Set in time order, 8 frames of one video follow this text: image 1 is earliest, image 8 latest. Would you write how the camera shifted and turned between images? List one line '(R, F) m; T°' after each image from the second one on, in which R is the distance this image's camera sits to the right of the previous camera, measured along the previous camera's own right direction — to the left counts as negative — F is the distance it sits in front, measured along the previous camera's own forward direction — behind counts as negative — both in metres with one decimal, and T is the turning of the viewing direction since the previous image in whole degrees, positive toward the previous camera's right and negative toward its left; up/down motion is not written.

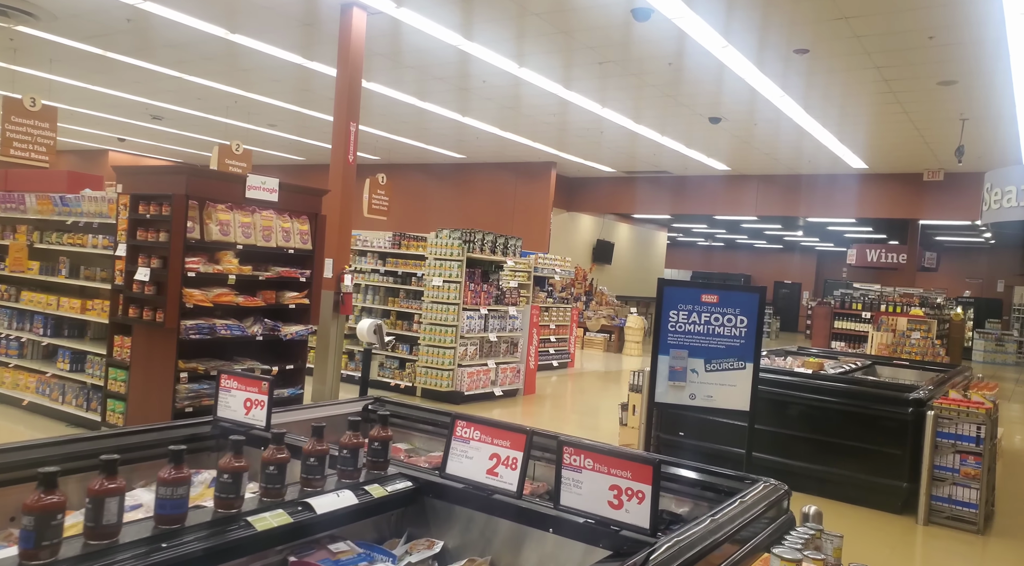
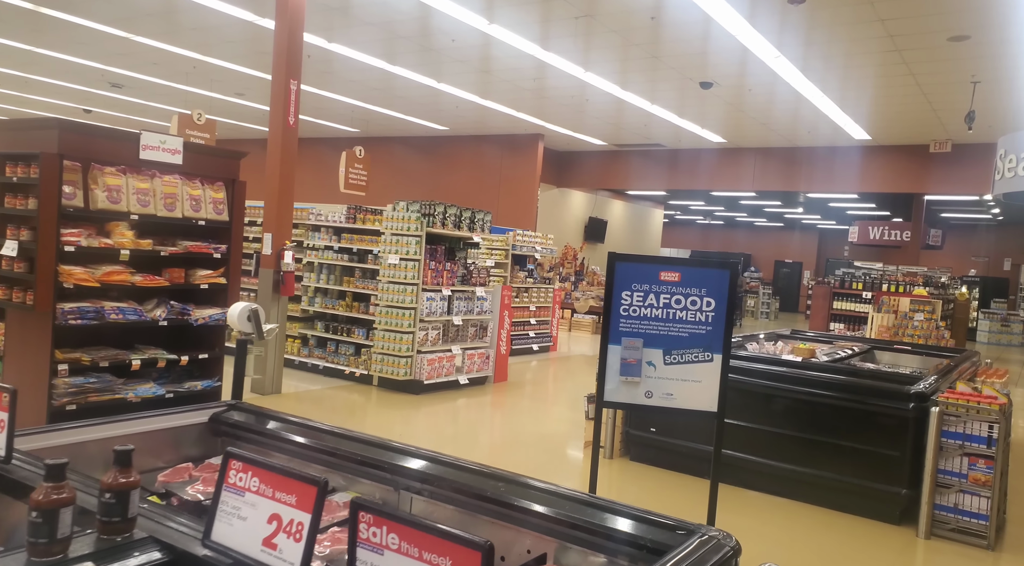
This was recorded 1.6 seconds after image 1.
(+0.4, +0.7) m; 0°
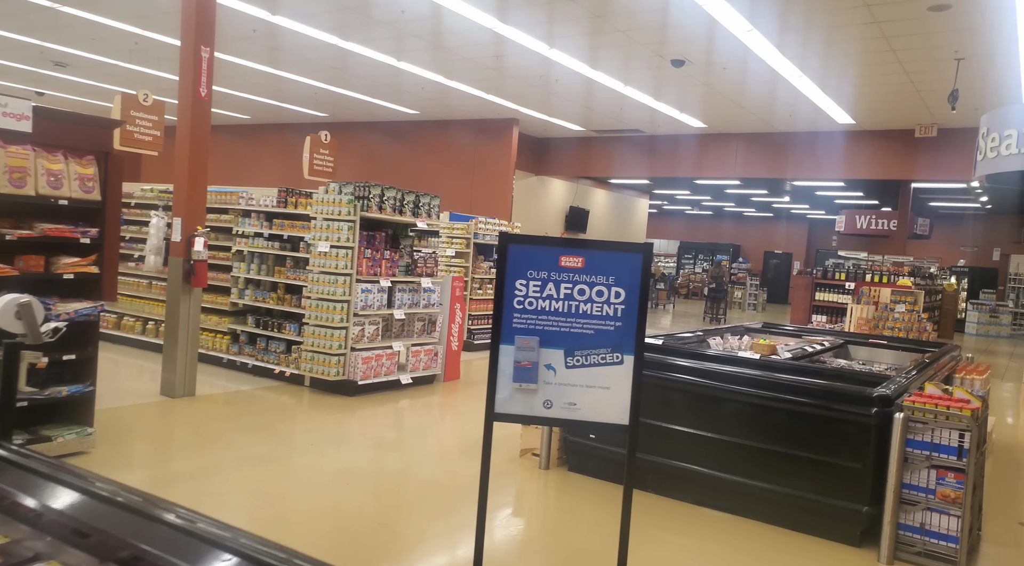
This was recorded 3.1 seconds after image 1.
(+0.5, +0.6) m; 0°
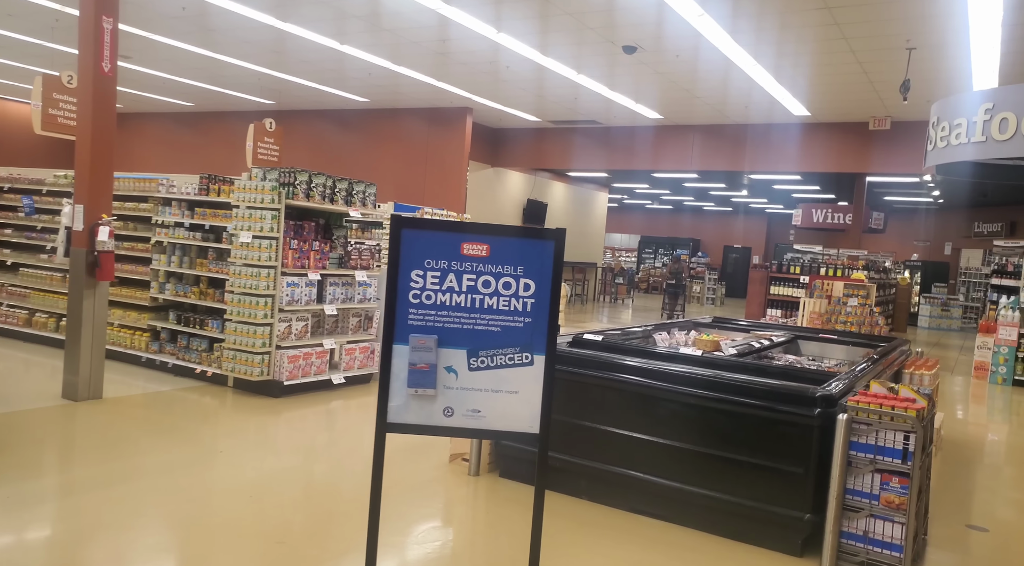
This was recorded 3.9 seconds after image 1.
(+0.2, +0.4) m; +3°
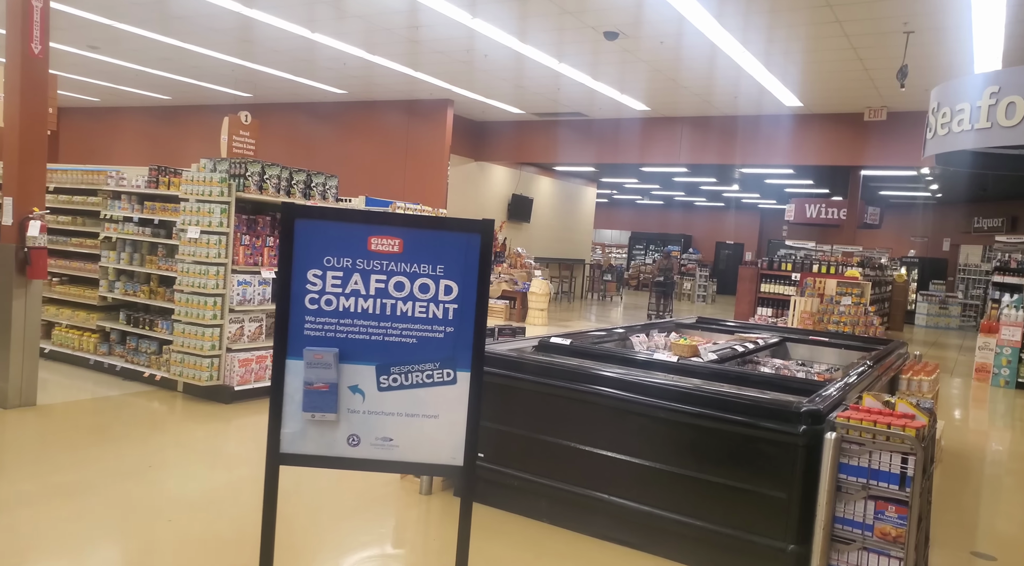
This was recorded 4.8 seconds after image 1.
(+0.2, +0.5) m; 0°
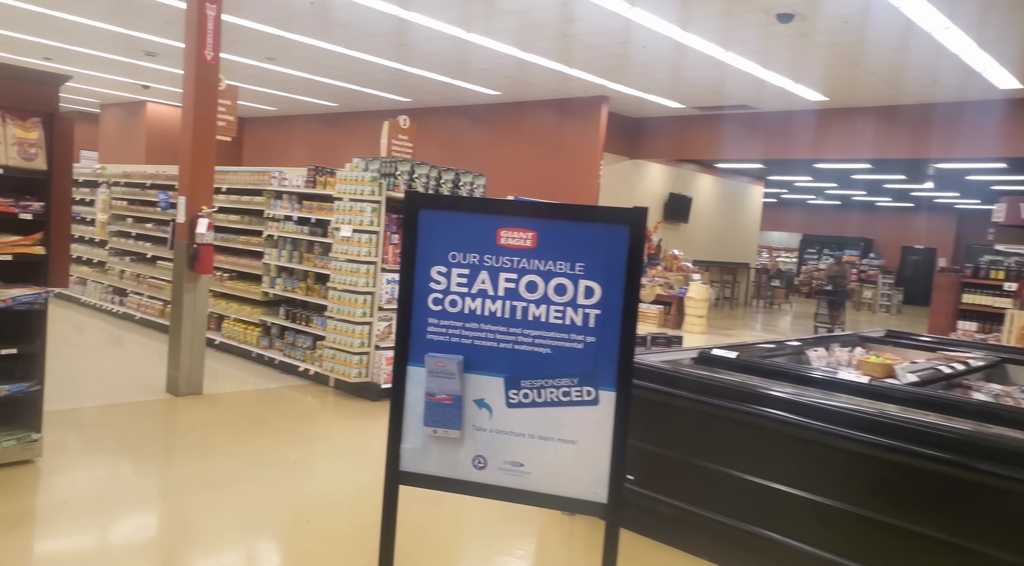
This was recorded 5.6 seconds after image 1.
(0.0, +0.3) m; -11°
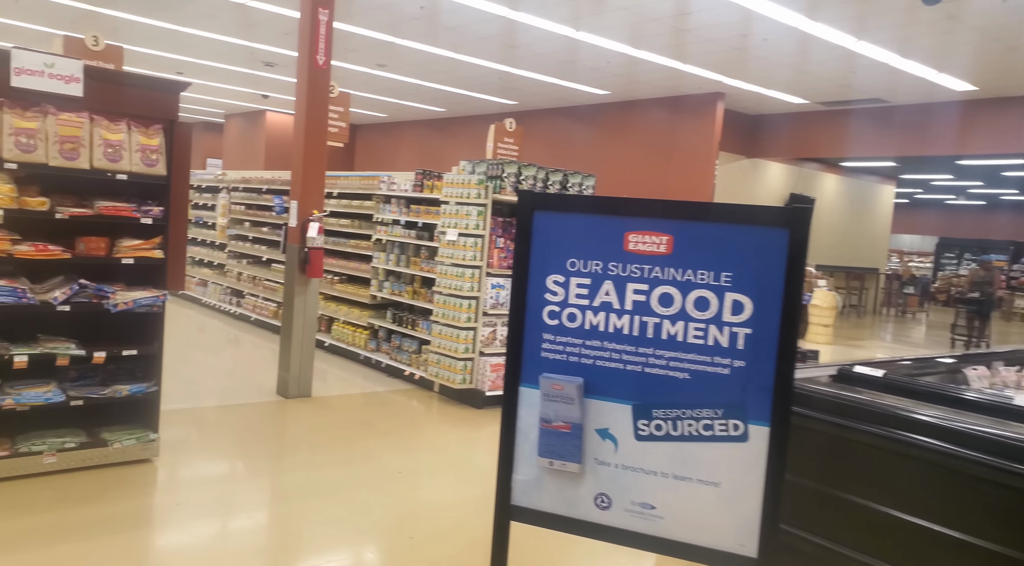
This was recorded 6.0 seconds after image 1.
(-0.1, +0.2) m; -8°
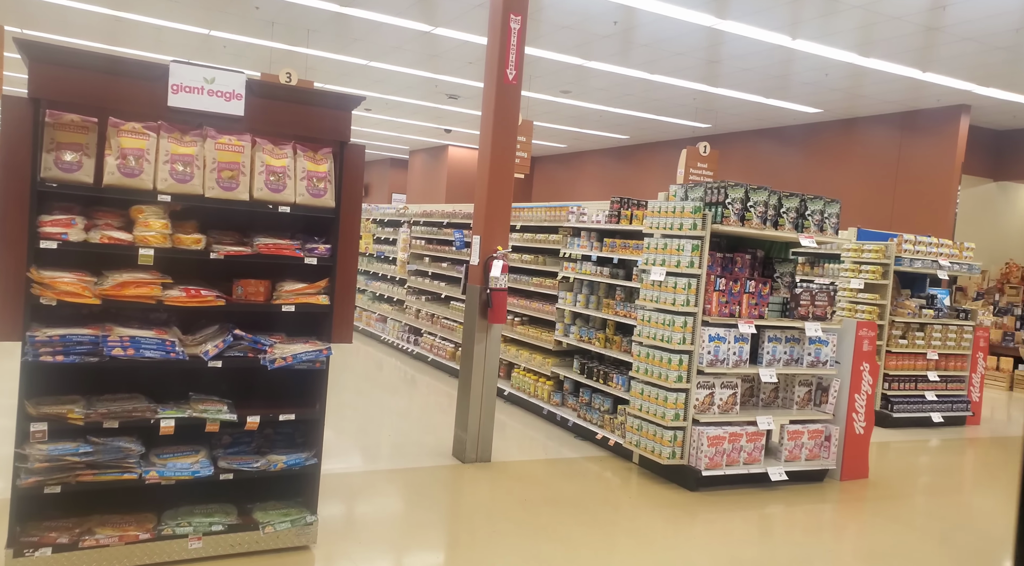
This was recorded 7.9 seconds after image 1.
(-0.3, +1.0) m; -13°
